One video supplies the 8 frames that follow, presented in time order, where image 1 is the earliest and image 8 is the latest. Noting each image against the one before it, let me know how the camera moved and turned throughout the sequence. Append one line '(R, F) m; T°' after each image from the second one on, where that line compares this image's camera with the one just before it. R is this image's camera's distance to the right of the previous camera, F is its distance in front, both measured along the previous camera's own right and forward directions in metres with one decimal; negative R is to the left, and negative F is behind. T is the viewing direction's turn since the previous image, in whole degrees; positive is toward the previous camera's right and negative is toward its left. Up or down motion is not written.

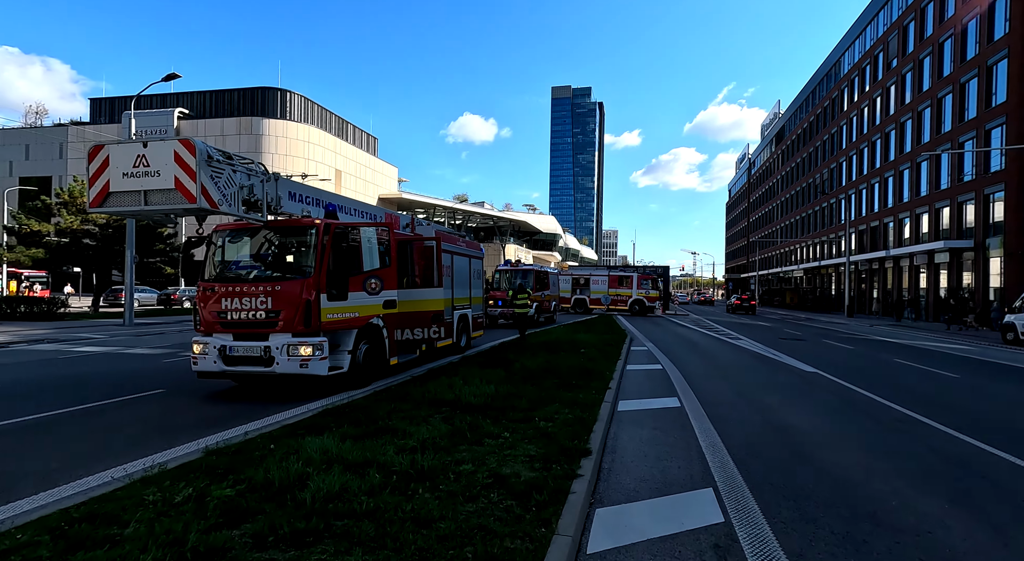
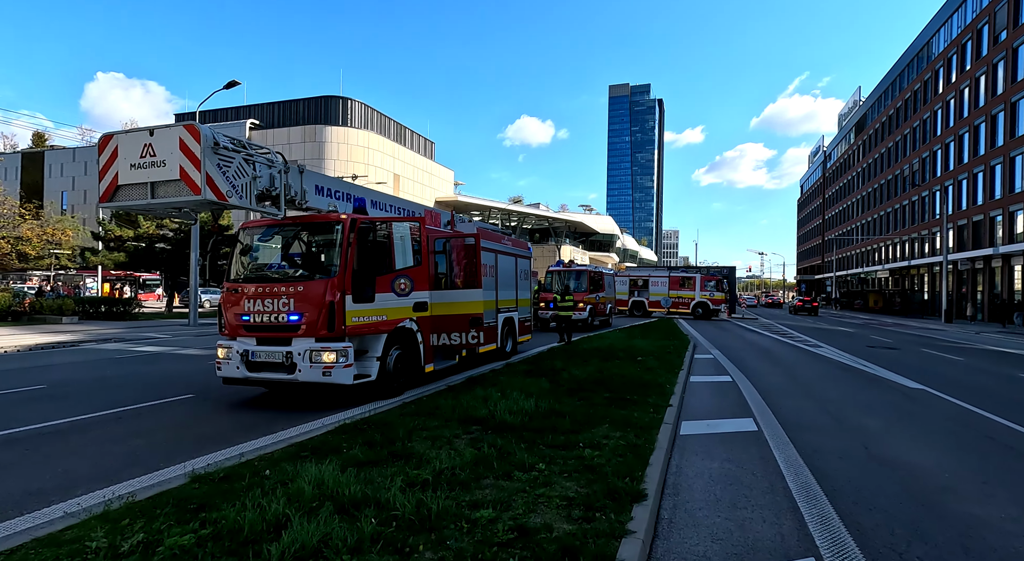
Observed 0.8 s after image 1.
(+0.2, +1.1) m; -6°
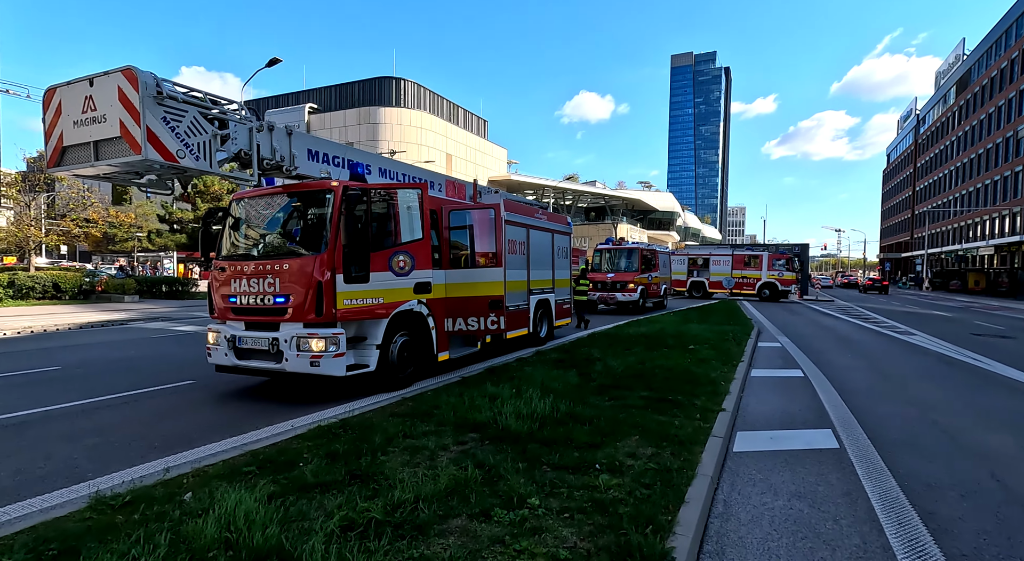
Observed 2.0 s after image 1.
(+0.5, +1.3) m; -6°
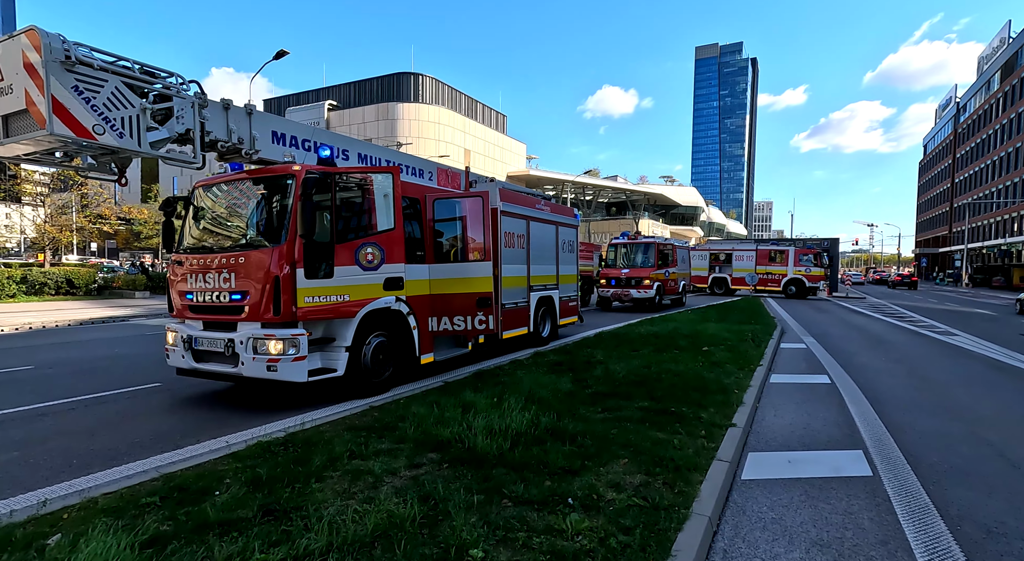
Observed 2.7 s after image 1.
(+0.5, +0.8) m; -2°
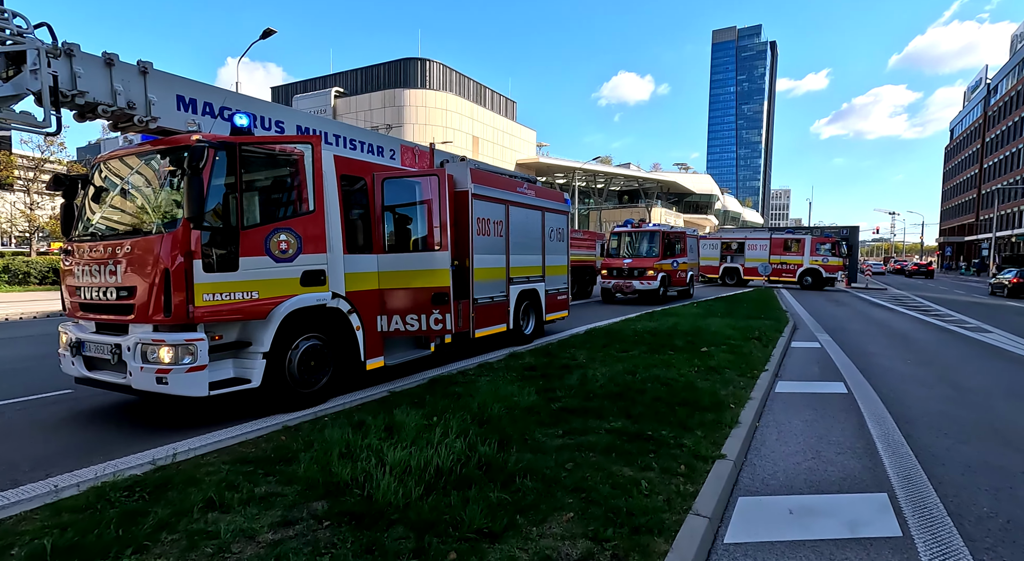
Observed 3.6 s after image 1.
(+0.7, +1.1) m; -1°
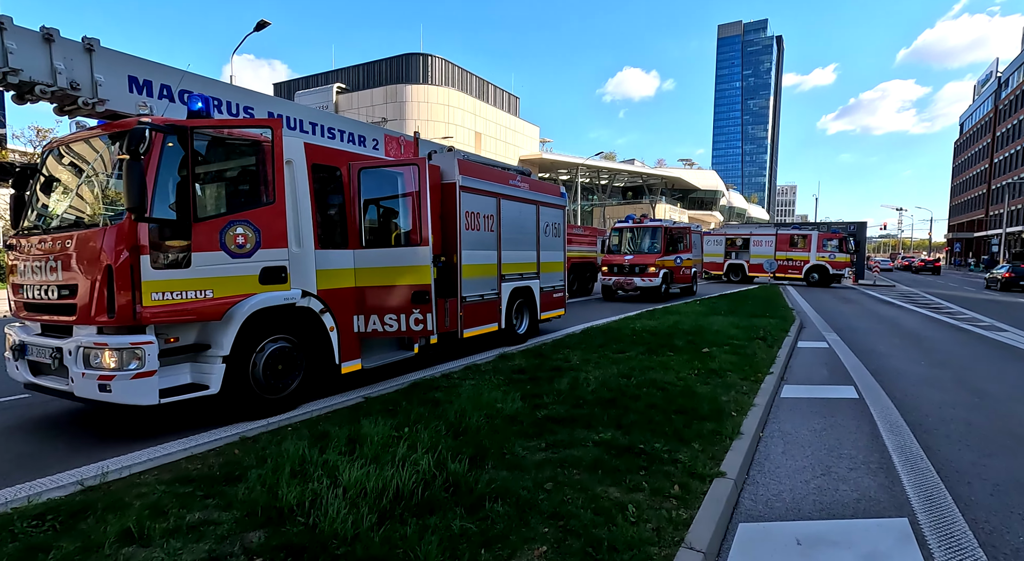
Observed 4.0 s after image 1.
(+0.2, +0.5) m; 0°
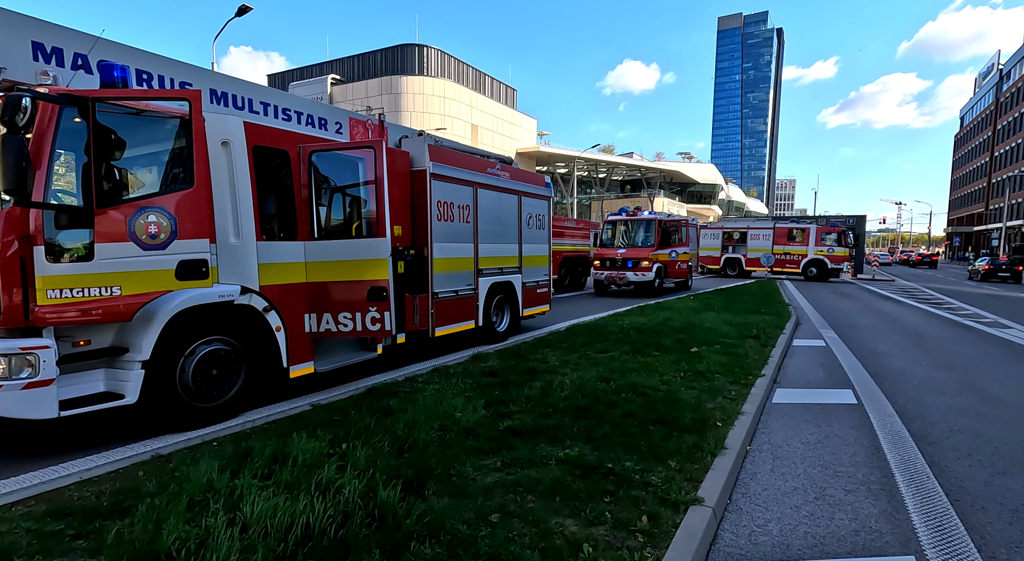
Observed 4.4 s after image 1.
(+0.3, +0.6) m; 0°
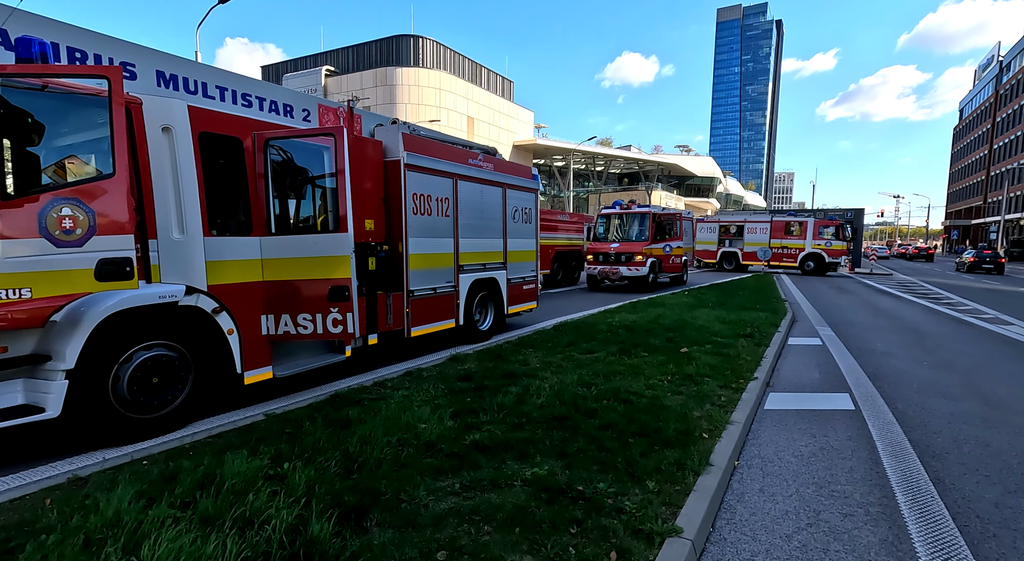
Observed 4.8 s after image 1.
(+0.3, +0.4) m; 0°
